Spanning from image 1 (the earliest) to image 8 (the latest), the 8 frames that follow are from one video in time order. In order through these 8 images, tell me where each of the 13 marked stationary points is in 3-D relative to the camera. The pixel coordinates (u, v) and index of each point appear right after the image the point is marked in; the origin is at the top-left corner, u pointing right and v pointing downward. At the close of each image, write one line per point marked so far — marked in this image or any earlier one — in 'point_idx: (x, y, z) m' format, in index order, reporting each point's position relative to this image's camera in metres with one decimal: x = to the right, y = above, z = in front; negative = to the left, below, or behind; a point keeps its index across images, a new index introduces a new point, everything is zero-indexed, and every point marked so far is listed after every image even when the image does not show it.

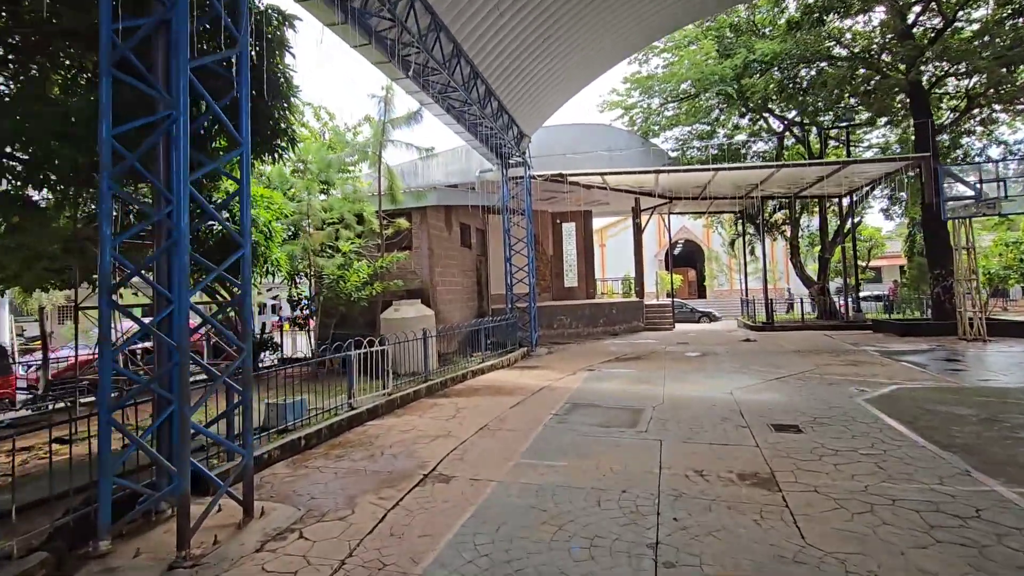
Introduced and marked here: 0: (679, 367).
0: (+3.5, -1.6, +10.6) m
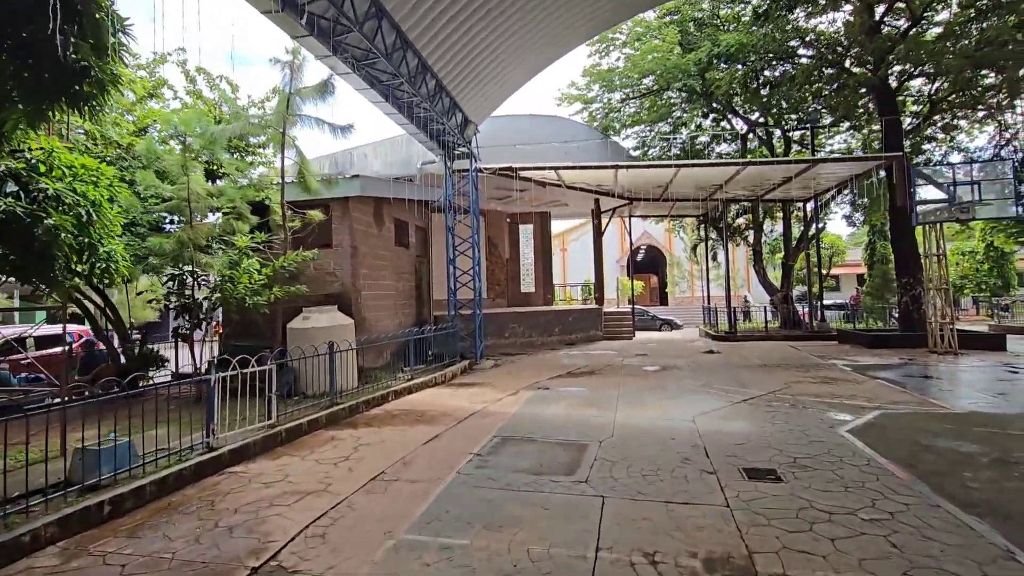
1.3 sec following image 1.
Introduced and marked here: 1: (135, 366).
0: (+2.3, -1.8, +9.4) m
1: (-6.5, -1.3, +8.8) m
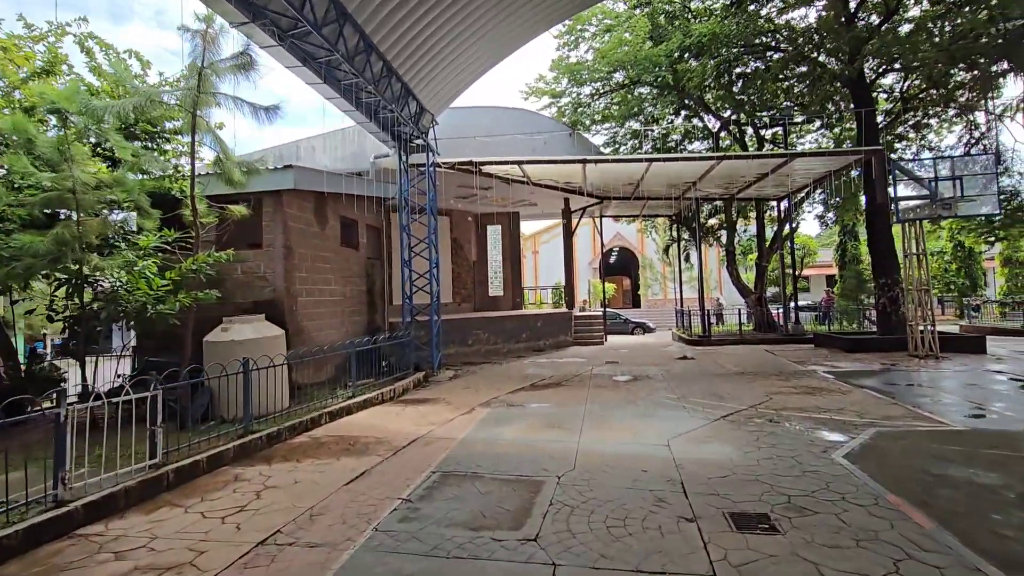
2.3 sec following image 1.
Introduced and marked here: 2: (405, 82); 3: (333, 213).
0: (+1.6, -1.8, +8.5) m
1: (-7.2, -1.4, +7.5) m
2: (-2.1, +4.0, +10.0) m
3: (-3.5, +1.5, +10.1) m
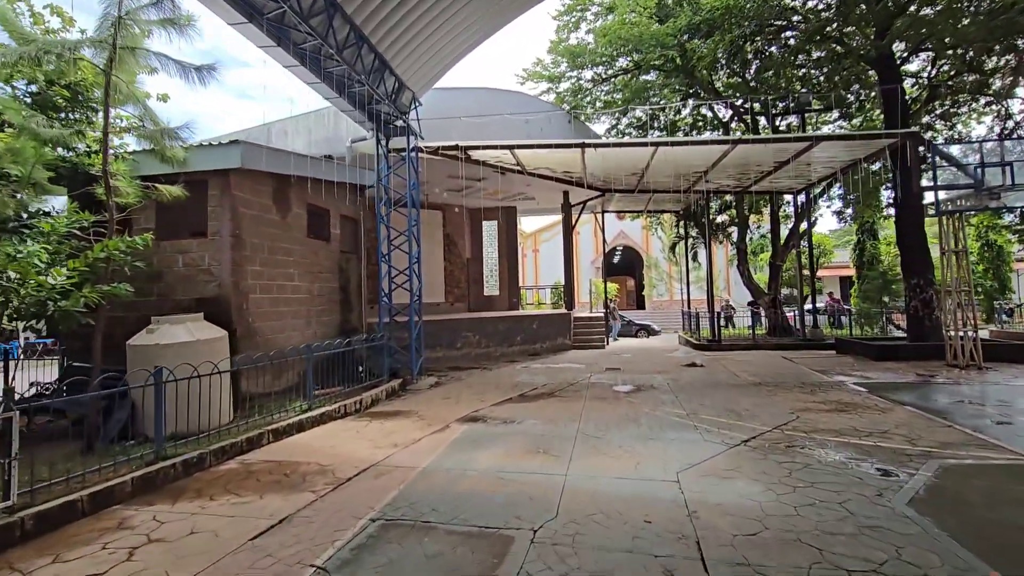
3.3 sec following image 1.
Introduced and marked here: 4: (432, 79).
0: (+1.3, -1.8, +7.3) m
1: (-7.4, -1.3, +6.4) m
2: (-2.3, +4.1, +8.9) m
3: (-3.7, +1.5, +8.9) m
4: (-1.7, +4.4, +10.9) m
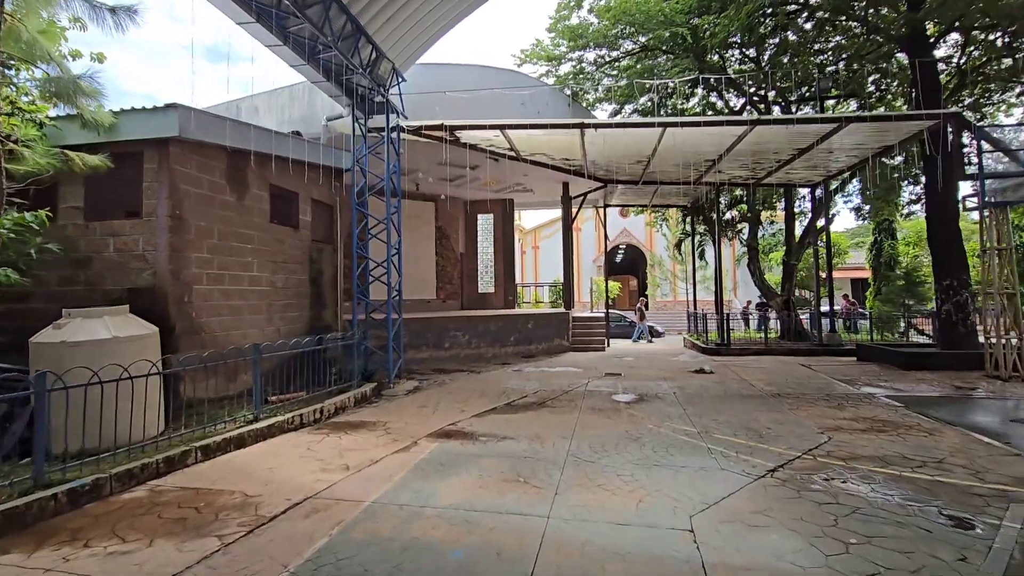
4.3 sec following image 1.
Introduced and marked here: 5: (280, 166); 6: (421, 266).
0: (+1.1, -1.7, +6.3) m
1: (-7.6, -1.2, +5.4) m
2: (-2.4, +4.2, +7.8) m
3: (-3.9, +1.7, +7.9) m
4: (-1.8, +4.5, +9.8) m
5: (-3.8, +2.0, +8.5) m
6: (-3.0, +0.7, +16.8) m
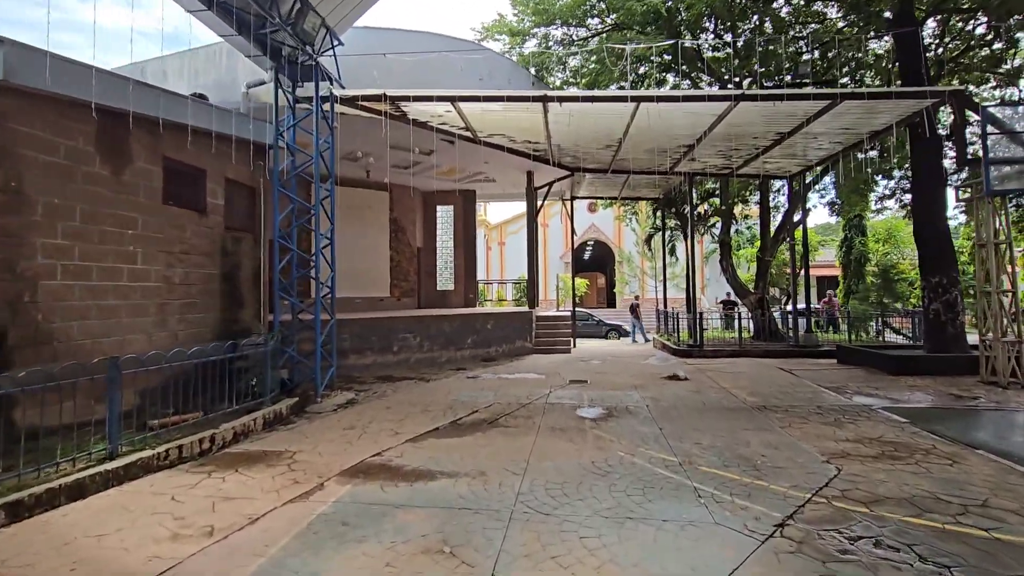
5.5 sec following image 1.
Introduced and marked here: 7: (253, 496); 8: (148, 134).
0: (+0.5, -1.7, +5.1) m
1: (-8.2, -1.1, +3.7) m
2: (-3.1, +4.2, +6.4) m
3: (-4.6, +1.7, +6.4) m
4: (-2.6, +4.6, +8.4) m
5: (-4.5, +2.1, +7.0) m
6: (-4.2, +0.8, +15.3) m
7: (-2.1, -1.7, +4.3) m
8: (-4.6, +2.0, +6.5) m
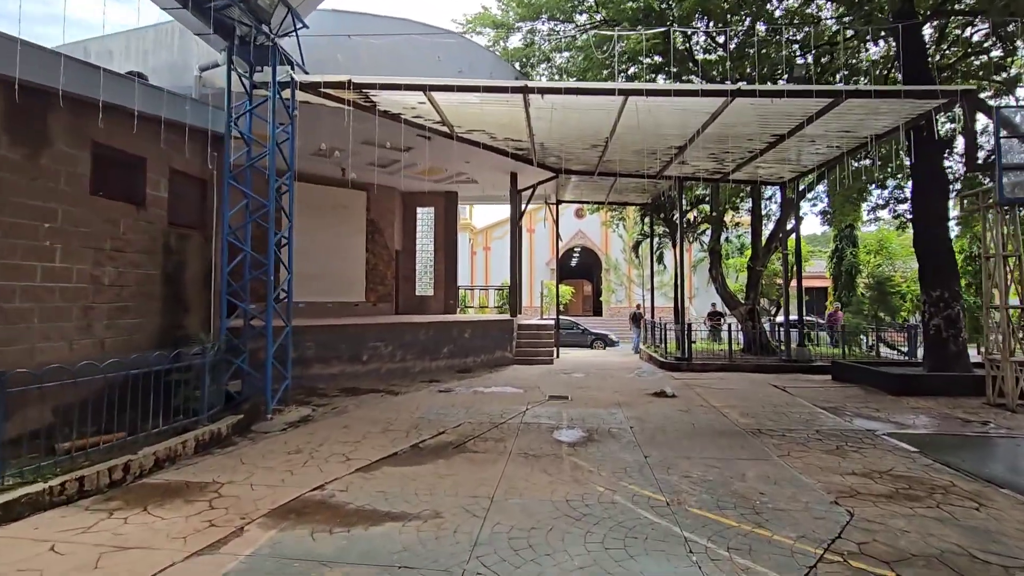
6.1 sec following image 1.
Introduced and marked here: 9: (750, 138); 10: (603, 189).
0: (+0.2, -1.8, +4.4) m
1: (-8.4, -1.0, +2.8) m
2: (-3.3, +4.2, +5.7) m
3: (-4.9, +1.7, +5.7) m
4: (-2.9, +4.5, +7.7) m
5: (-4.8, +2.0, +6.2) m
6: (-4.7, +0.7, +14.5) m
7: (-2.5, -1.7, +3.6) m
8: (-4.9, +1.9, +5.7) m
9: (+4.4, +2.8, +9.7) m
10: (+2.6, +2.8, +14.8) m
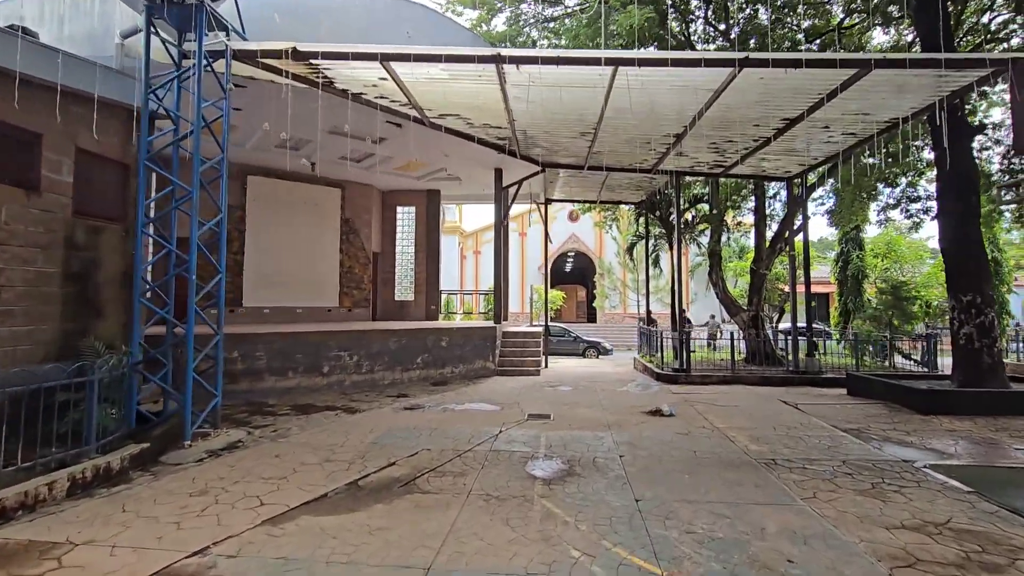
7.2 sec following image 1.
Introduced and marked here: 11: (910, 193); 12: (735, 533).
0: (-0.2, -1.8, +3.3) m
1: (-8.8, -1.0, +1.7) m
2: (-3.7, +4.2, +4.6) m
3: (-5.2, +1.7, +4.6) m
4: (-3.3, +4.5, +6.7) m
5: (-5.2, +2.0, +5.1) m
6: (-5.1, +0.6, +13.4) m
7: (-2.8, -1.7, +2.4) m
8: (-5.2, +1.9, +4.6) m
9: (+4.1, +2.8, +8.7) m
10: (+2.2, +2.7, +13.8) m
11: (+10.4, +2.5, +13.4) m
12: (+1.6, -1.8, +3.7) m
